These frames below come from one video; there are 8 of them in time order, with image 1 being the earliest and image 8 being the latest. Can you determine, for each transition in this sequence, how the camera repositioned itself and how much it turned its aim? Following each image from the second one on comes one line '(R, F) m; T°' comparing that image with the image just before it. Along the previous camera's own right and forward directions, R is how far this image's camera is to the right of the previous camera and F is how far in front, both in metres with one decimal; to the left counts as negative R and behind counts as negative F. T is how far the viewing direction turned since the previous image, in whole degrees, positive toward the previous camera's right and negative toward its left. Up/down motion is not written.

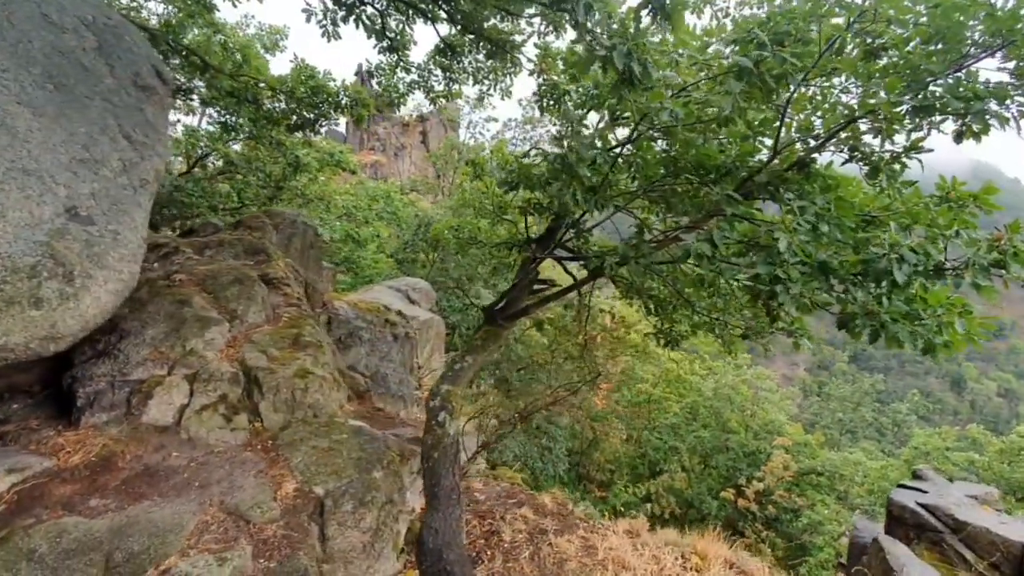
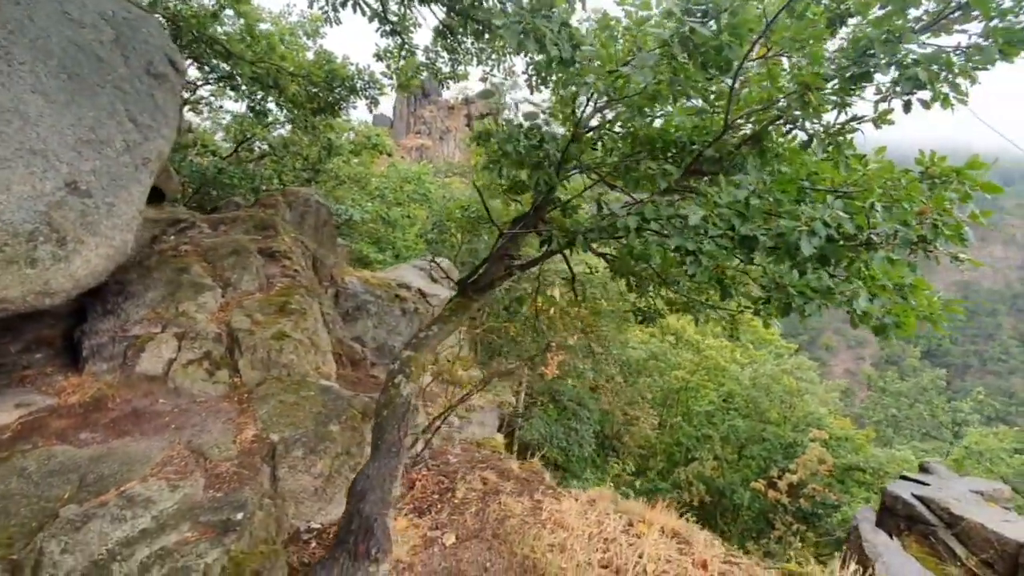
(+0.7, -0.1) m; -6°
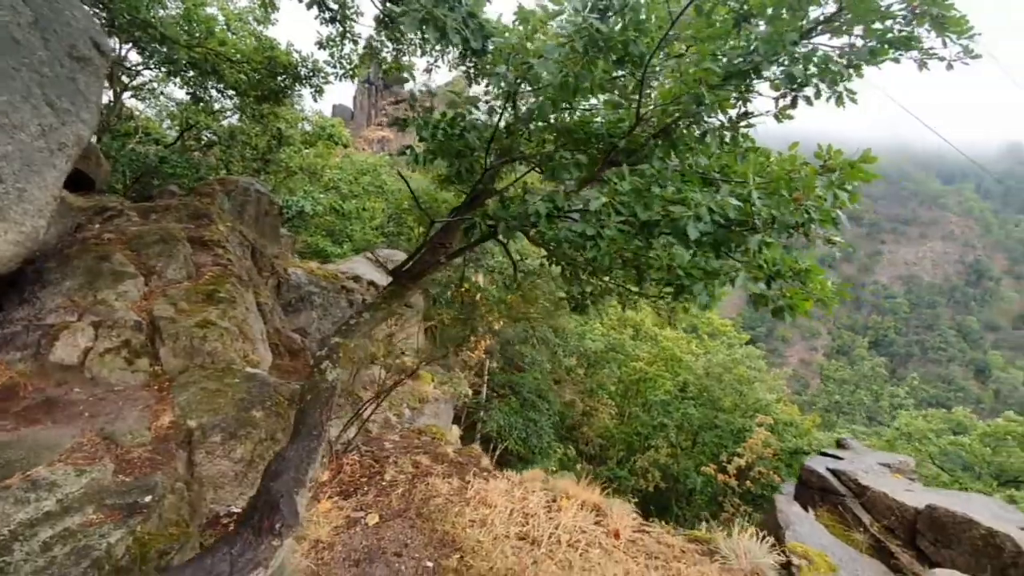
(+0.3, -0.1) m; +4°
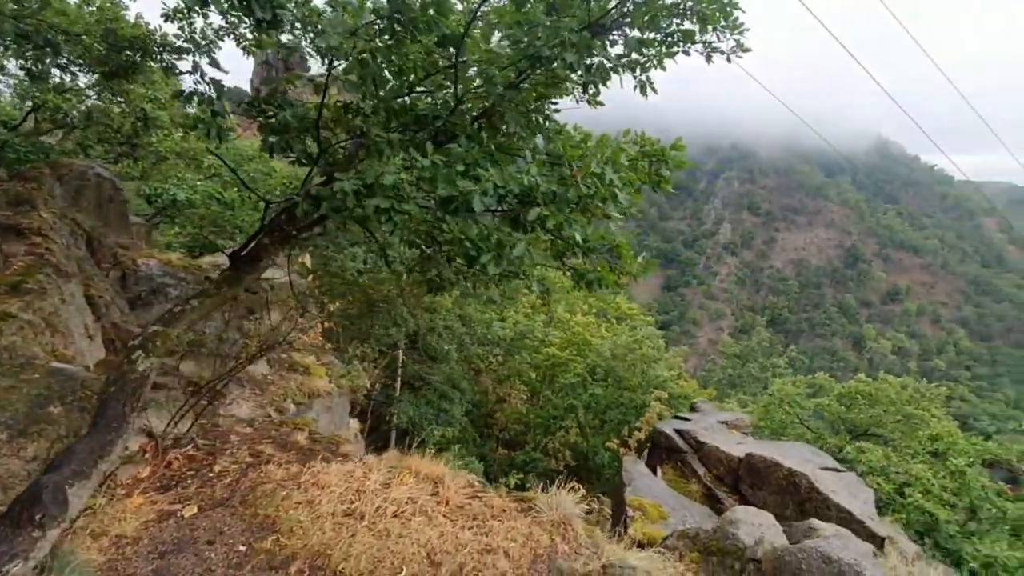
(+0.7, -0.1) m; +8°
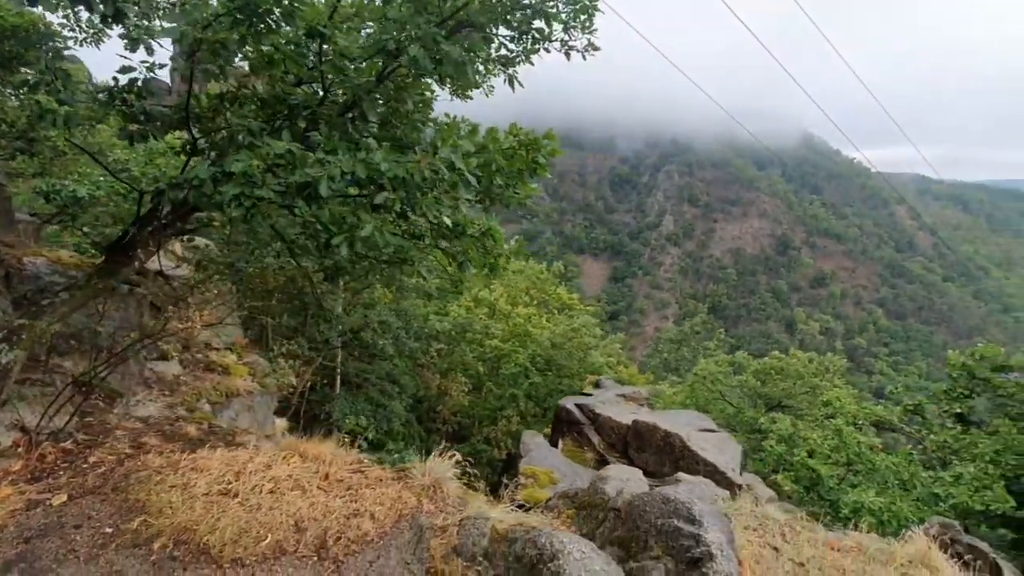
(+0.6, -0.2) m; +6°
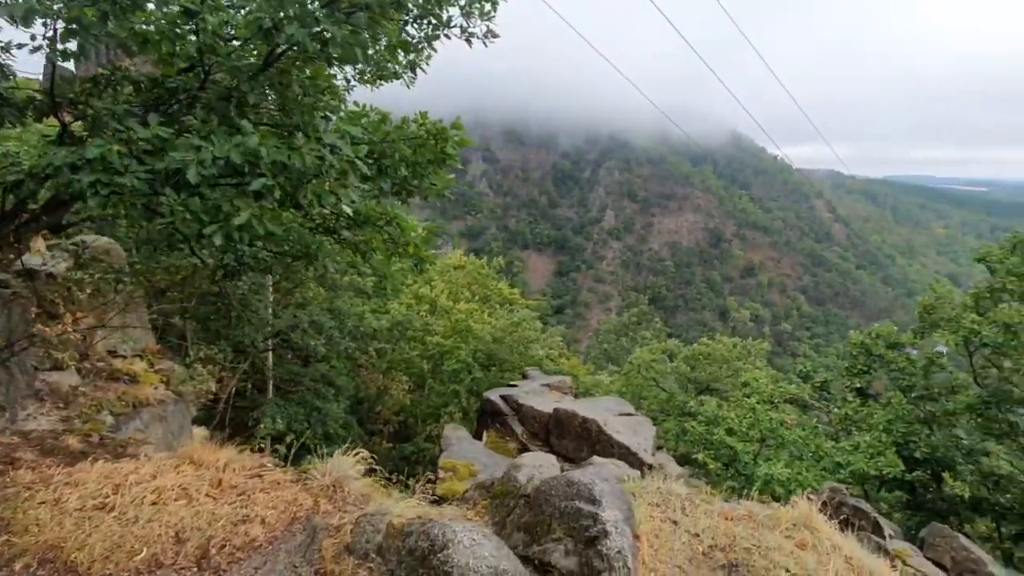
(+0.3, 0.0) m; +6°
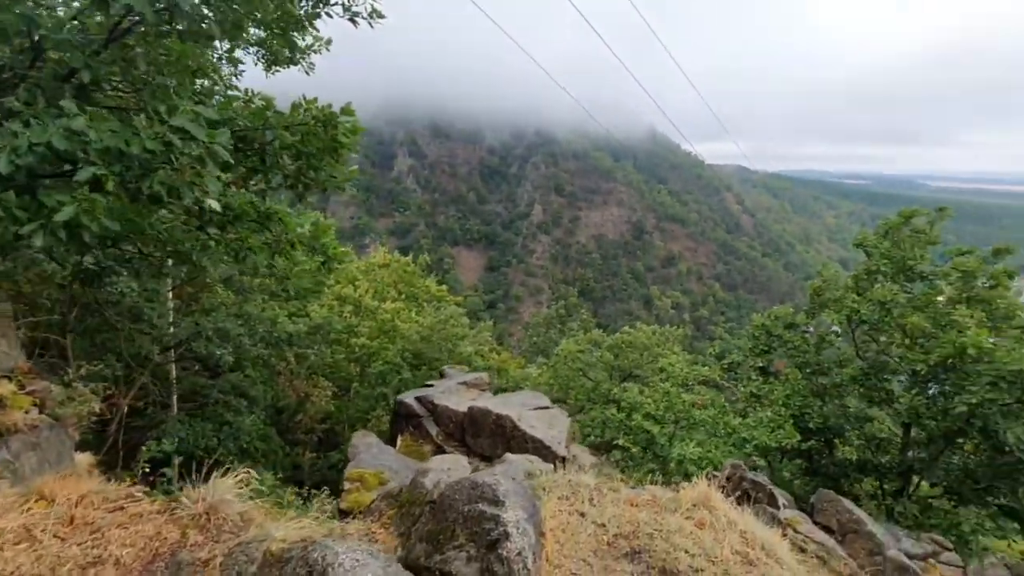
(+0.2, +0.1) m; +8°
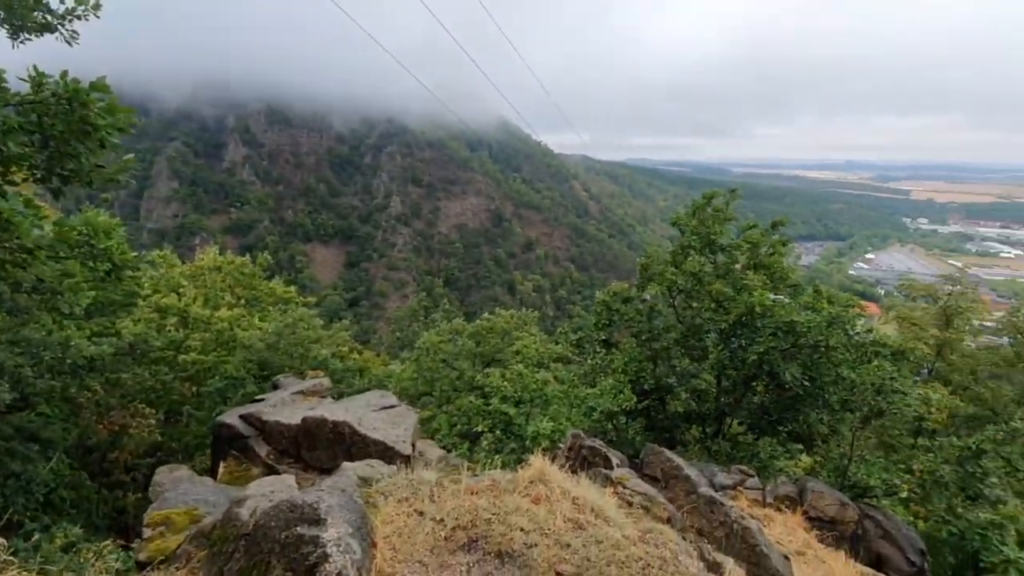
(+0.3, +0.1) m; +16°
